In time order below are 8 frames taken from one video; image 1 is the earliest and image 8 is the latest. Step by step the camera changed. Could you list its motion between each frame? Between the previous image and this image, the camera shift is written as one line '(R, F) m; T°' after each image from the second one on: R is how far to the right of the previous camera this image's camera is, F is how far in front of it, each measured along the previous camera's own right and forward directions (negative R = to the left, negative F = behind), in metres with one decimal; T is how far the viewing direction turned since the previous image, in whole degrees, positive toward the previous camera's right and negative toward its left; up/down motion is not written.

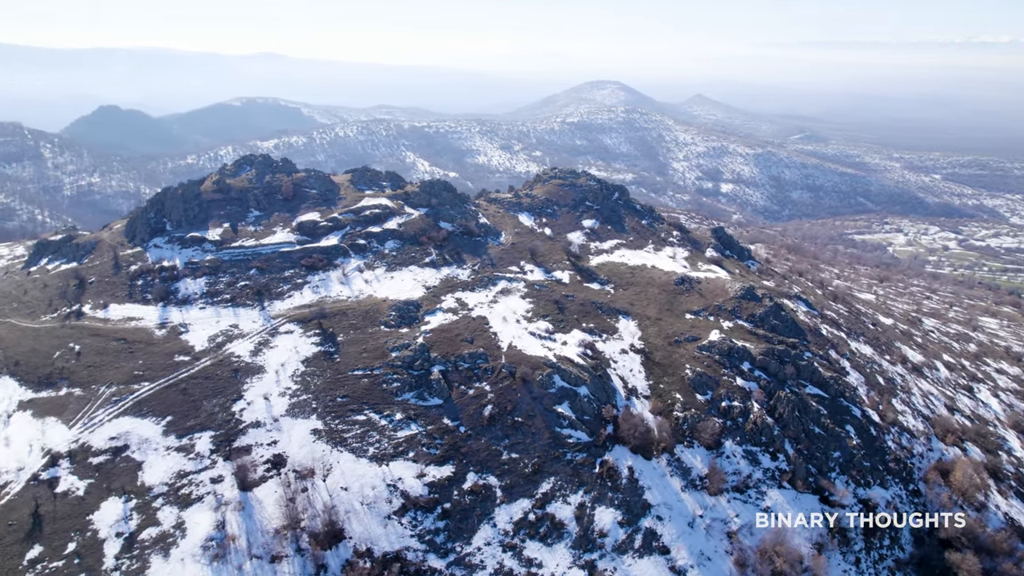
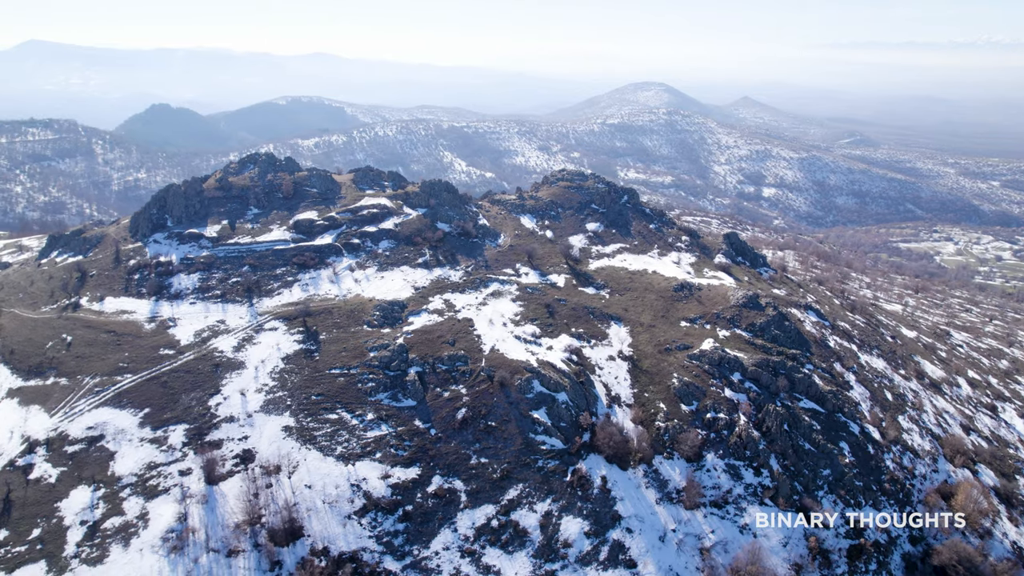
(+4.6, +0.7) m; -3°
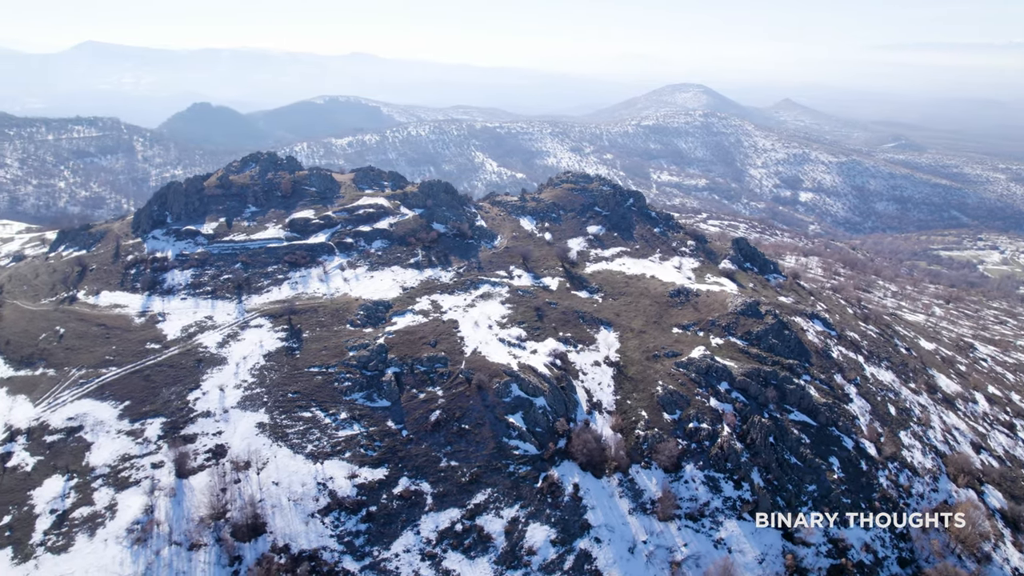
(+4.2, +0.5) m; -2°
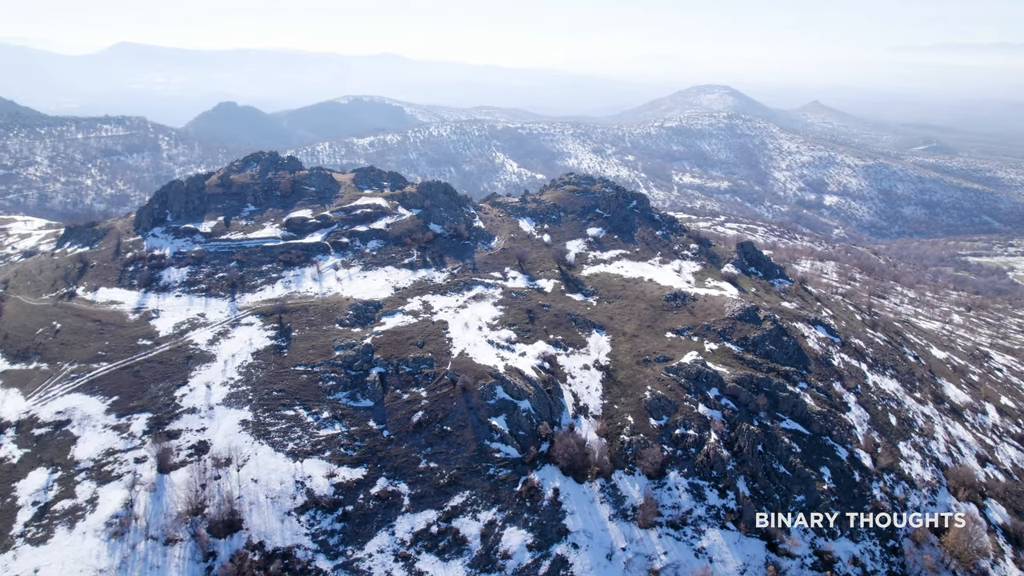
(+2.8, +0.2) m; -2°
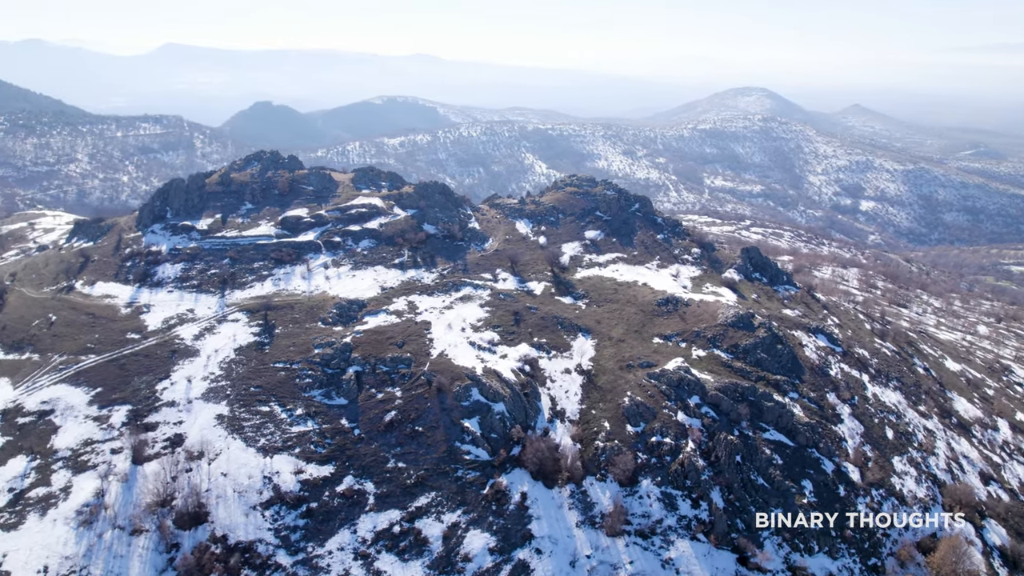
(+4.3, +0.2) m; -2°
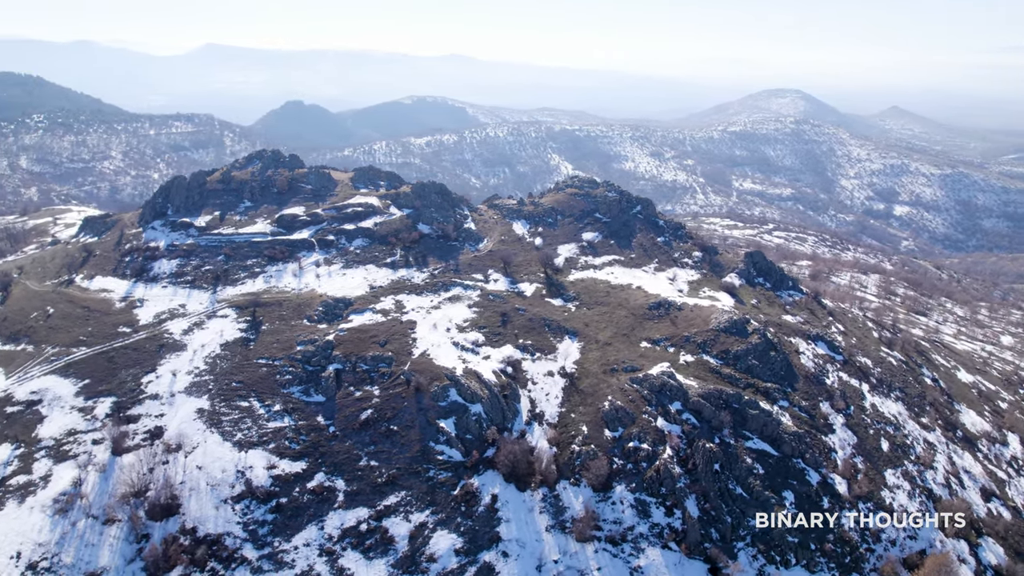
(+3.9, +0.1) m; -2°
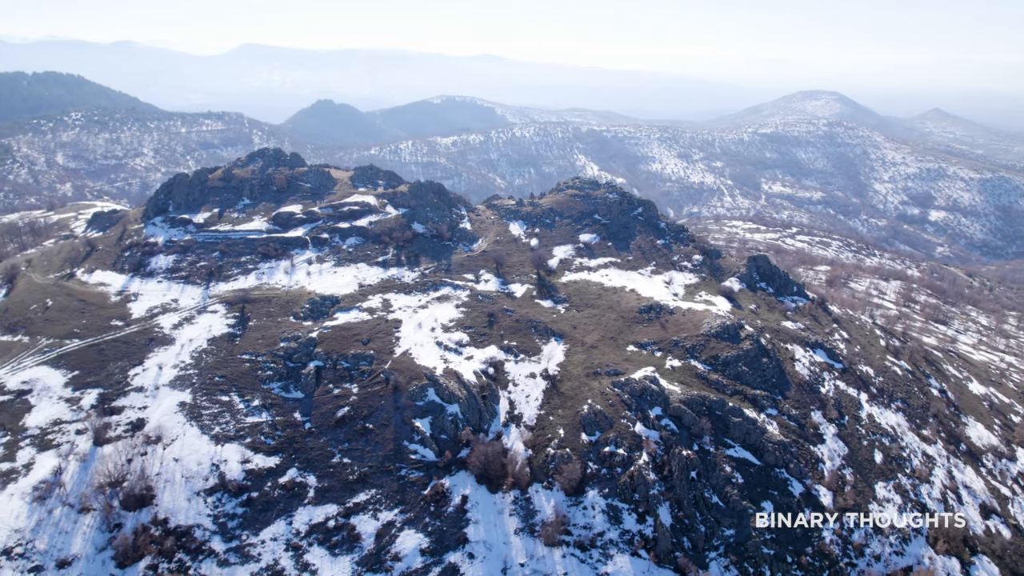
(+3.9, +0.1) m; -2°
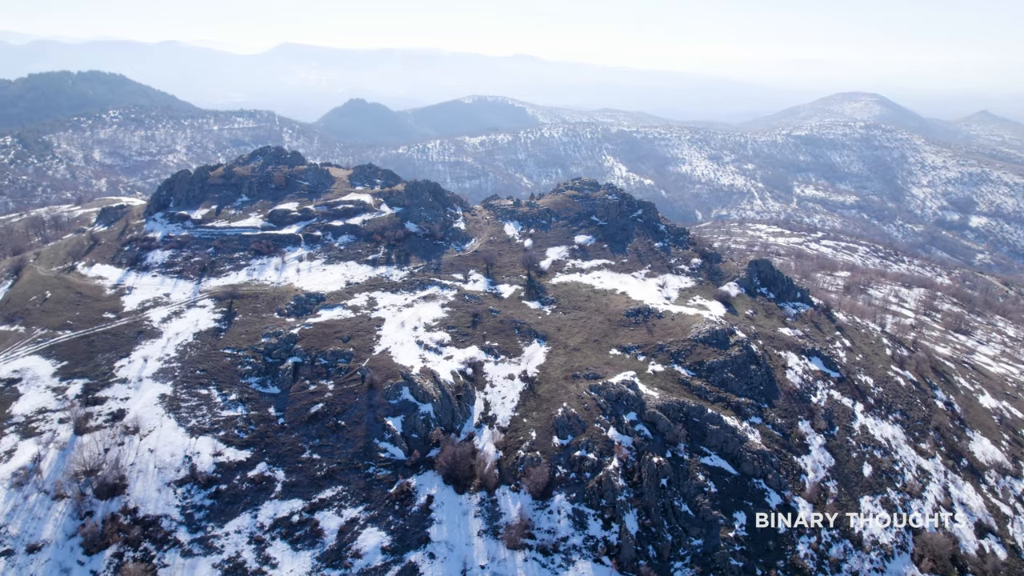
(+4.5, +0.1) m; -2°
